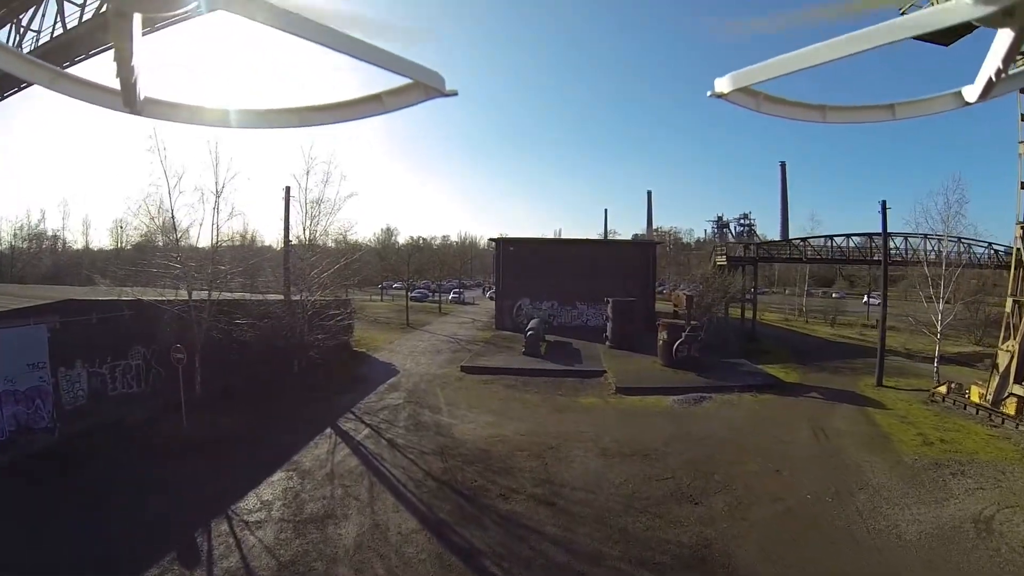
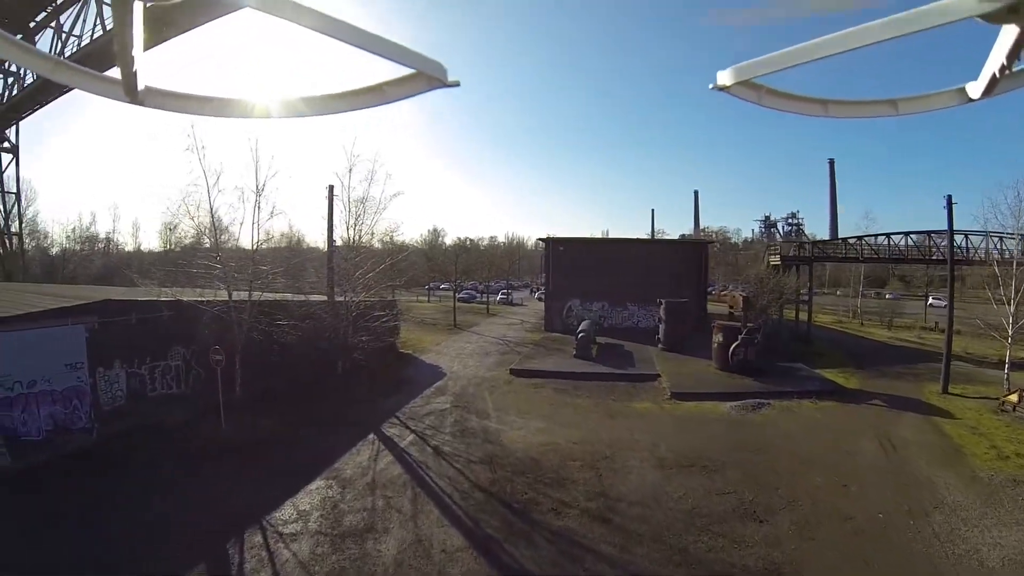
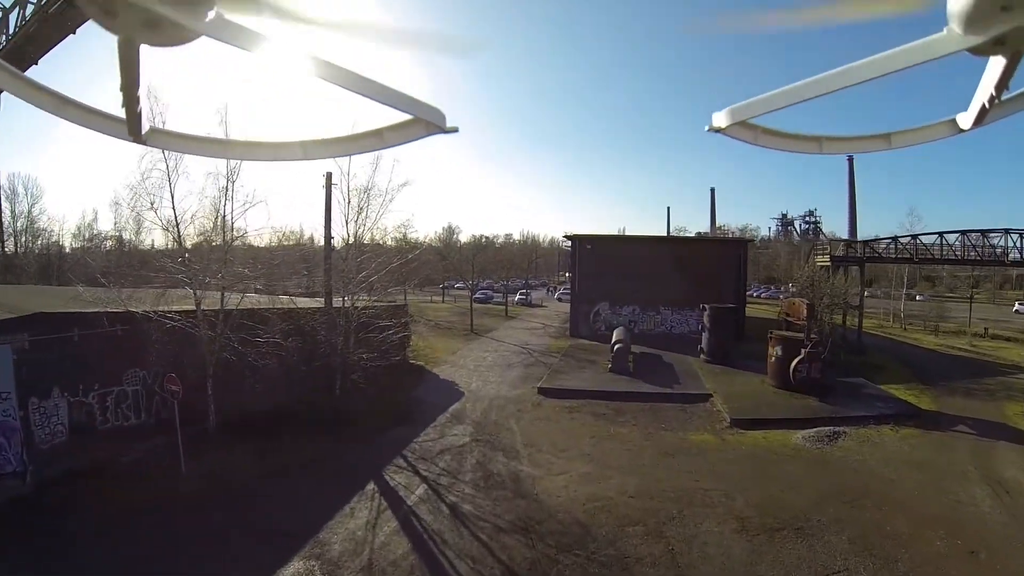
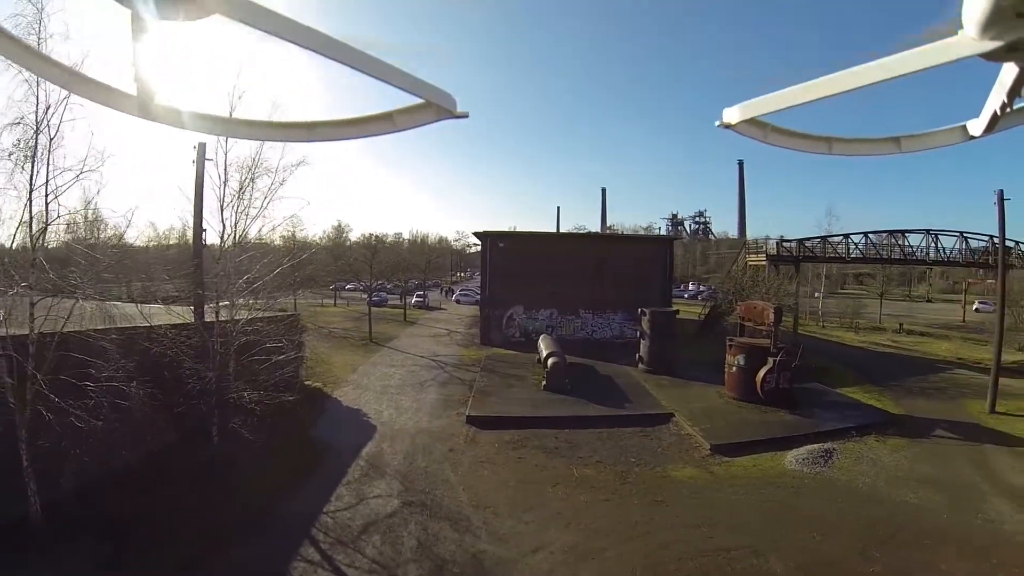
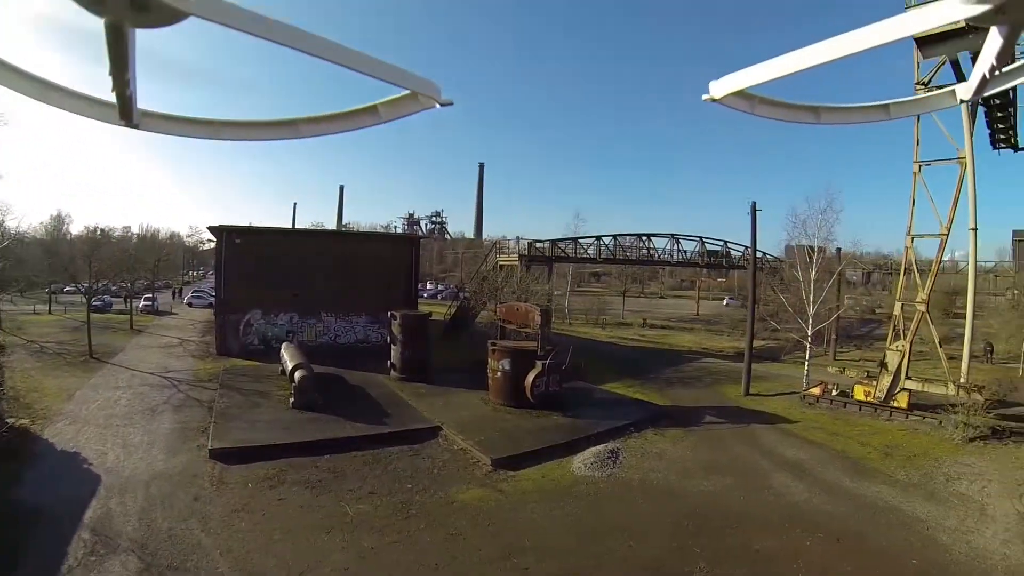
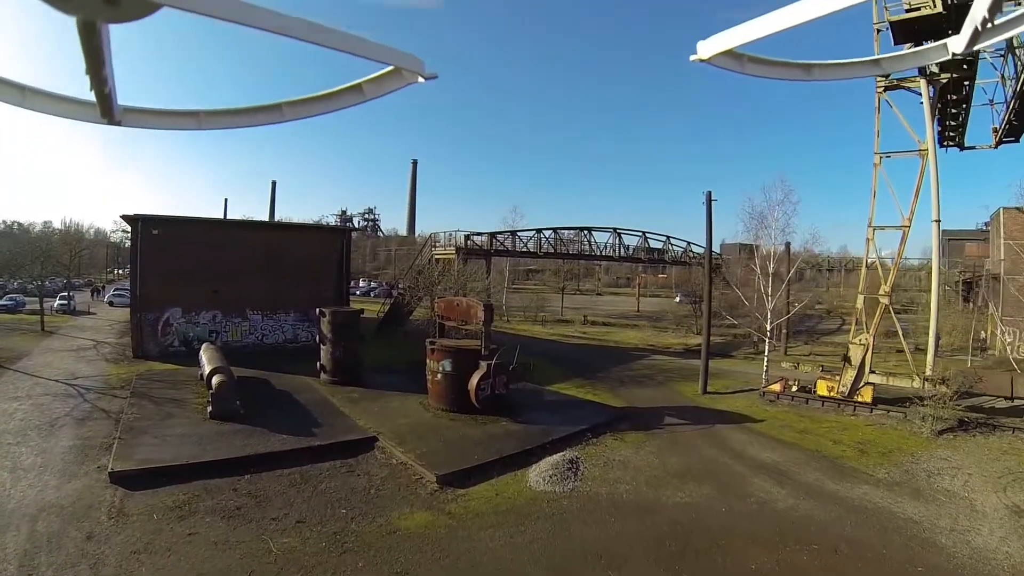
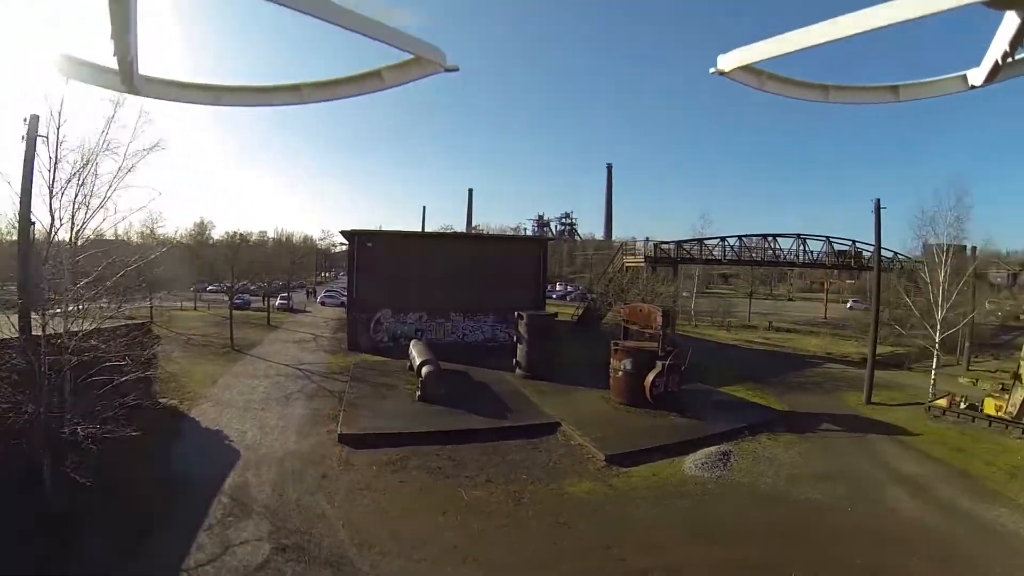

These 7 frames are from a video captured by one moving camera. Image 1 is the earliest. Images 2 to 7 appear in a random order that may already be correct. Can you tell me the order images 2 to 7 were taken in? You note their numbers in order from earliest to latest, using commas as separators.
2, 3, 4, 7, 5, 6
